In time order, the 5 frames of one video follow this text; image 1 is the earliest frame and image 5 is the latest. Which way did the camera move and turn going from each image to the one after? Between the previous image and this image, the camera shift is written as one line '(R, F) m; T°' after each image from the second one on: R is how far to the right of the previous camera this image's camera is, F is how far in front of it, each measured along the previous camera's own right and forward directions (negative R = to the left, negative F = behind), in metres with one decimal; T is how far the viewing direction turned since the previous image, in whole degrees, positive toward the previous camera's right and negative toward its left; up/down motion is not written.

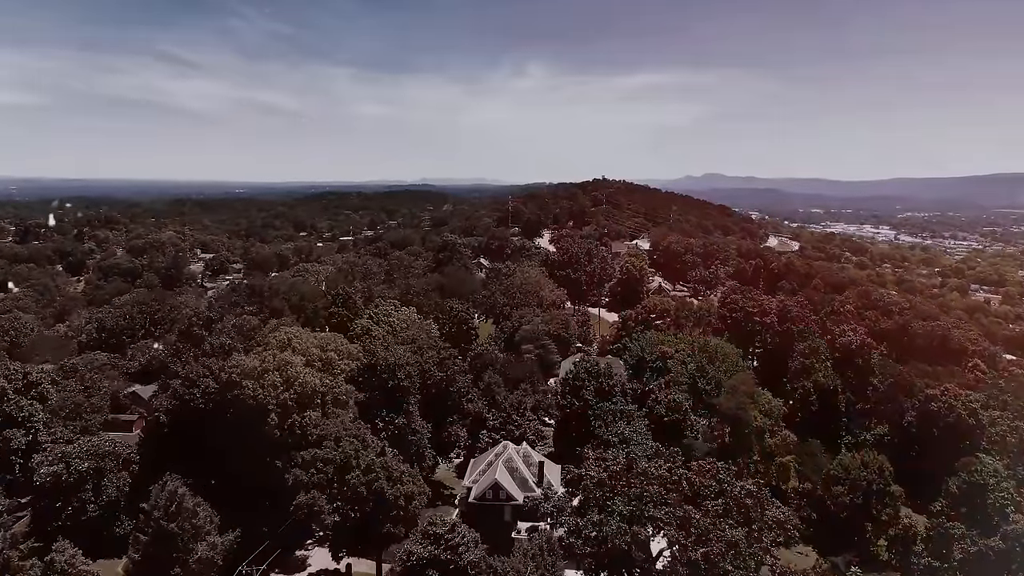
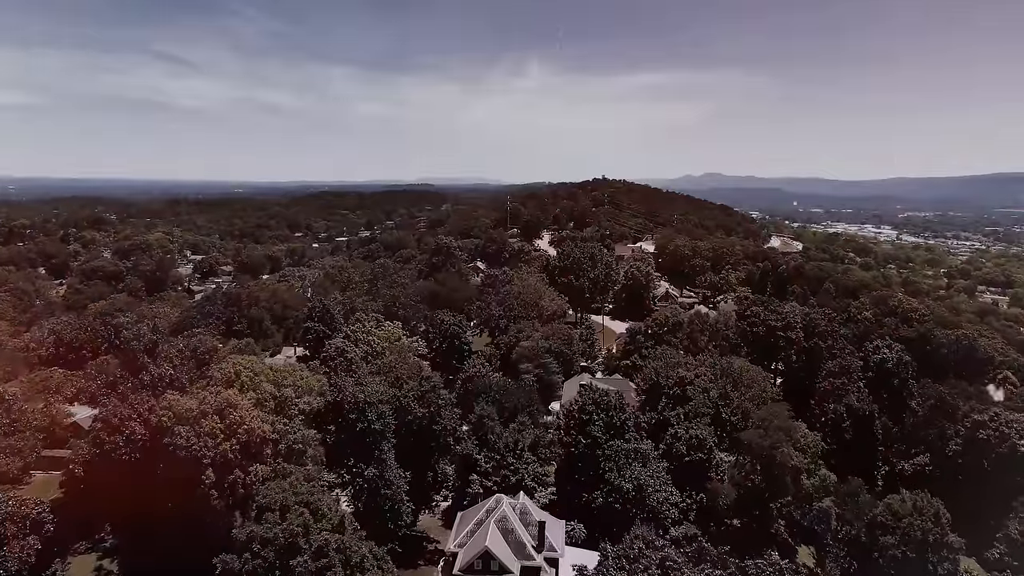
(+0.2, +3.4) m; 0°
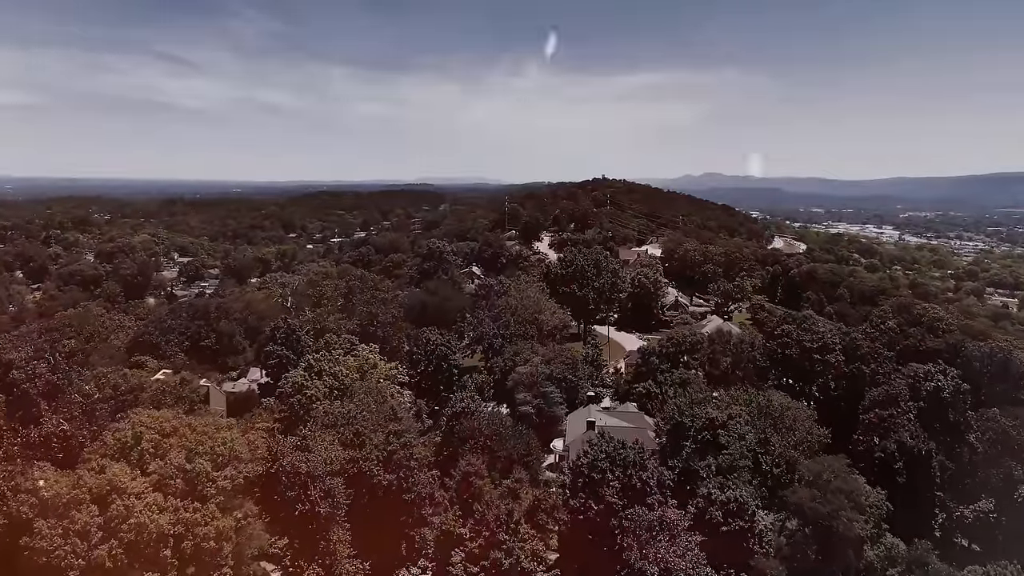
(+0.2, +4.1) m; 0°
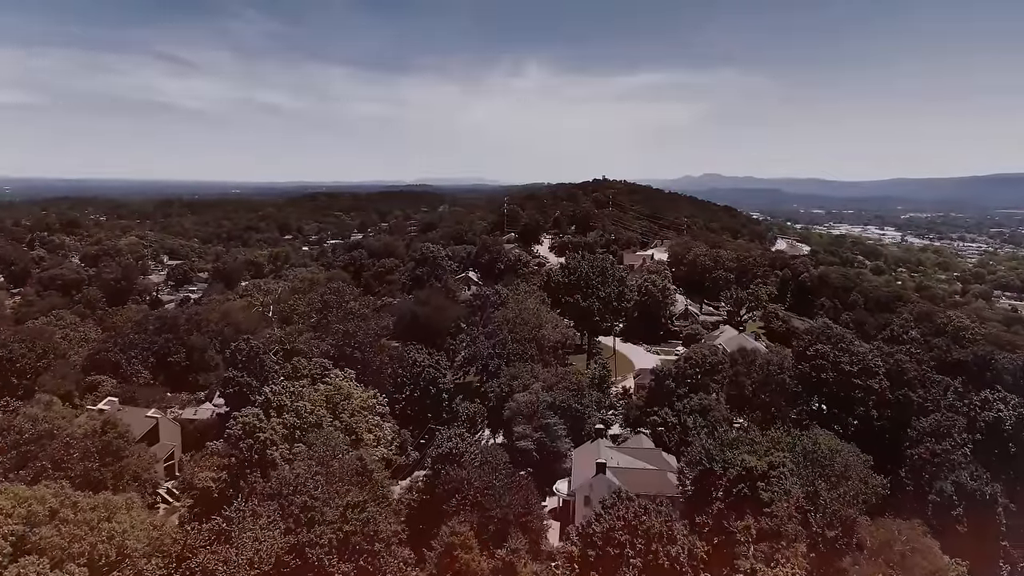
(+0.1, +3.4) m; 0°
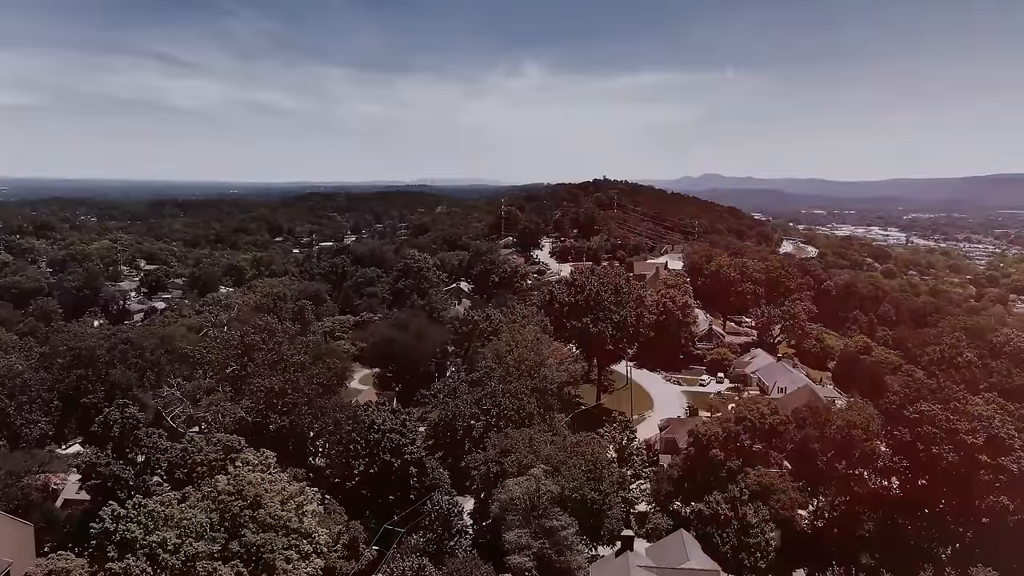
(+0.3, +6.7) m; 0°
